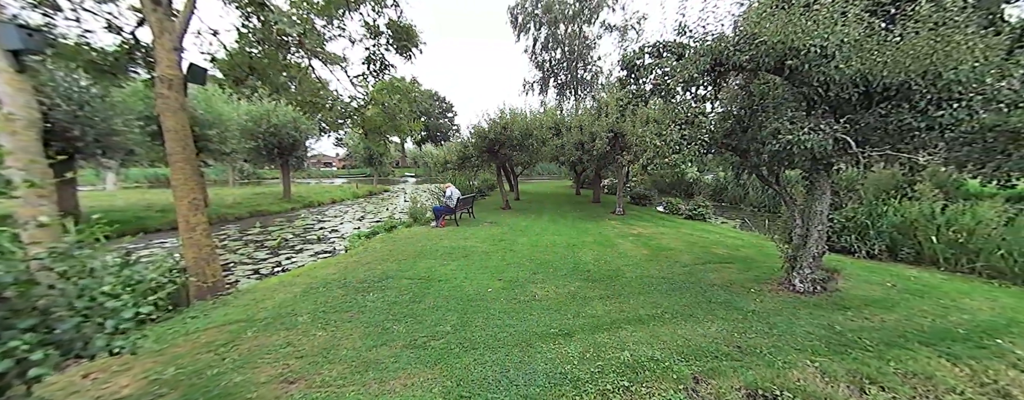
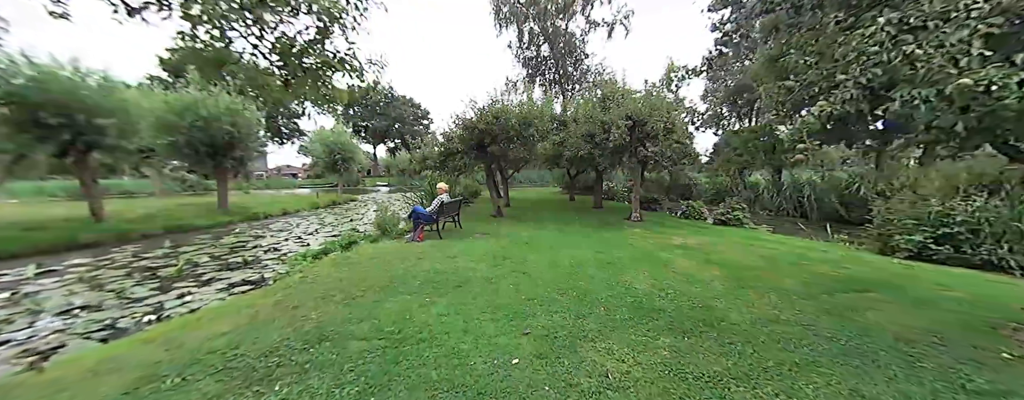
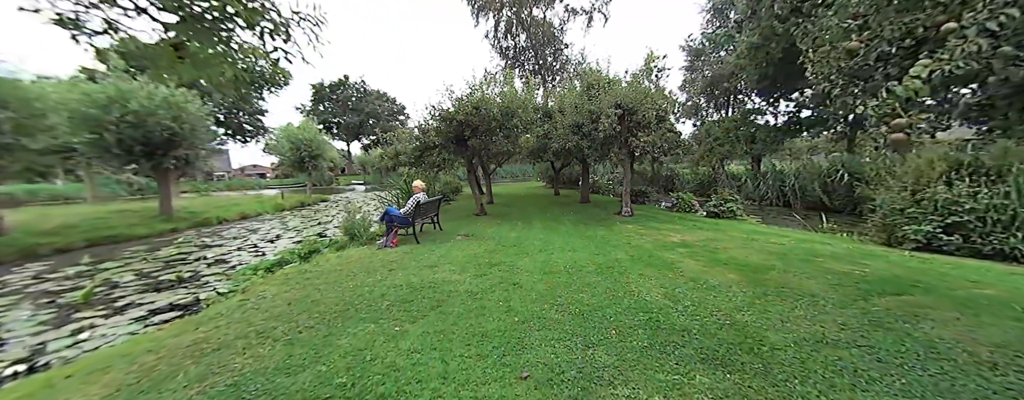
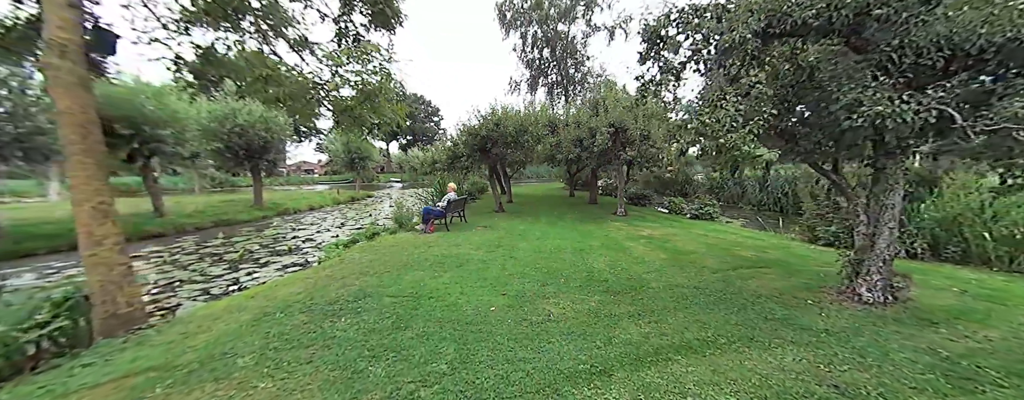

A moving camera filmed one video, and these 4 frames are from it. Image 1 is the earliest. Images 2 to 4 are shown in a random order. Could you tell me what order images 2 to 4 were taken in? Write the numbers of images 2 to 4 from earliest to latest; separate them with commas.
4, 2, 3
